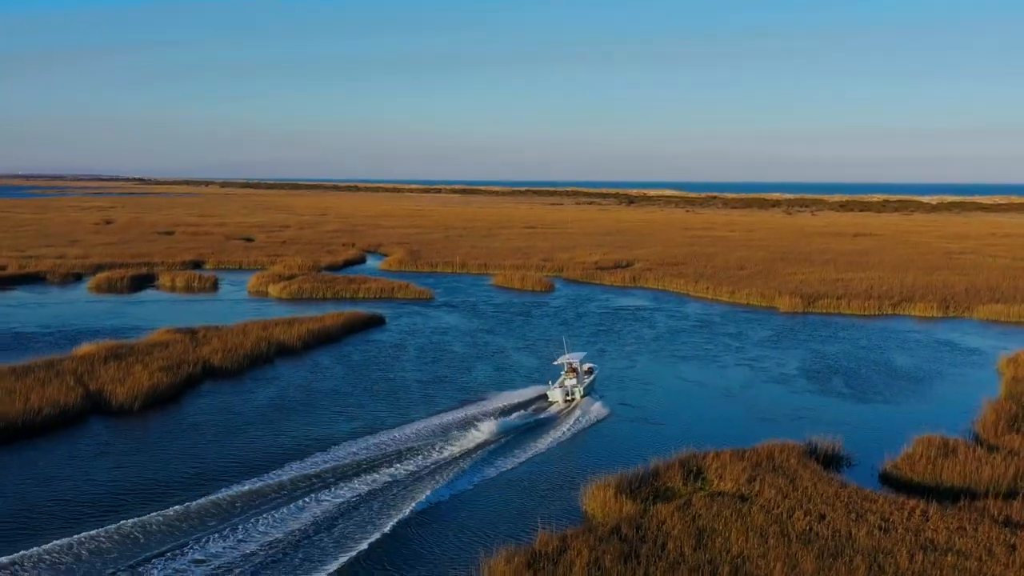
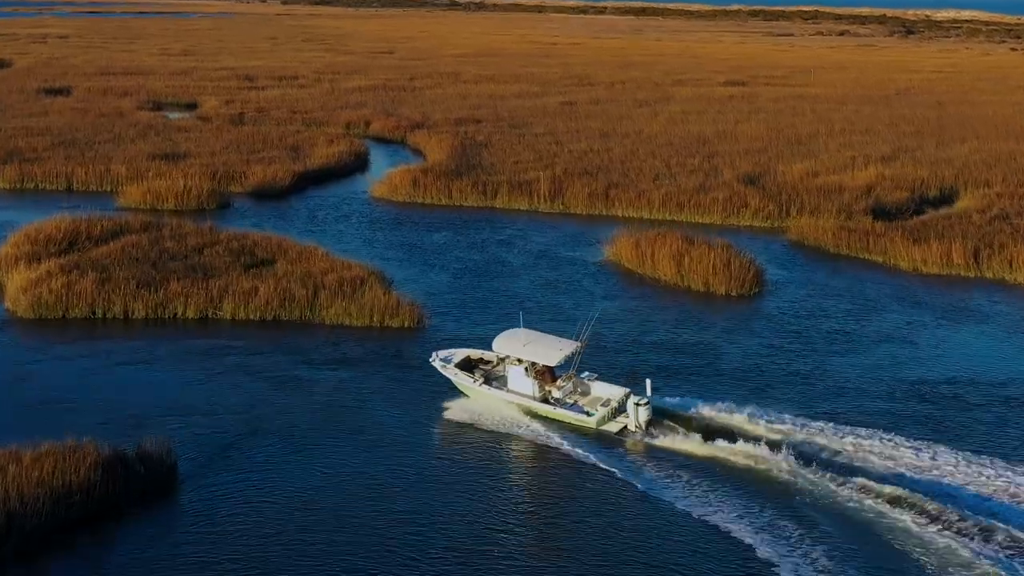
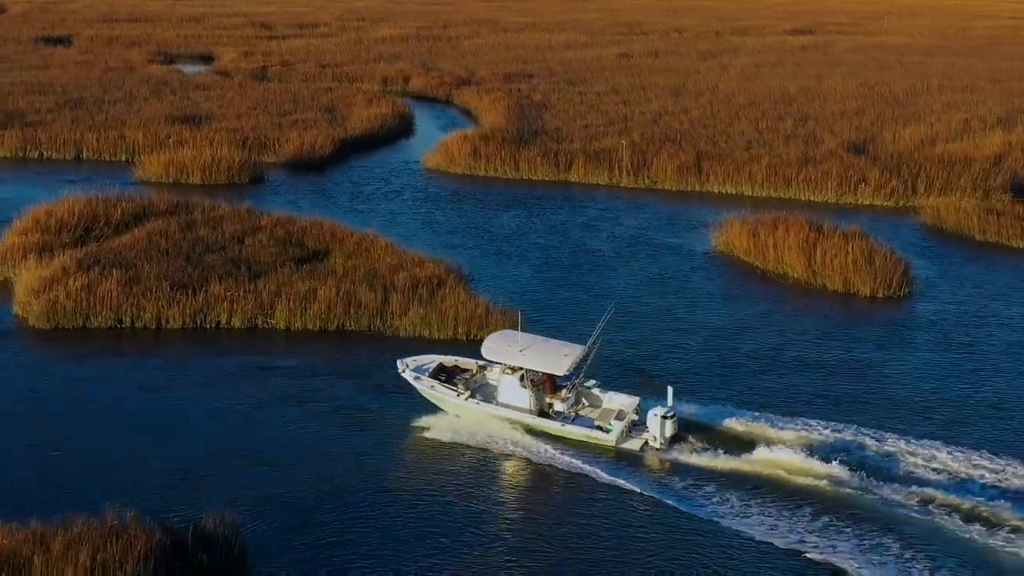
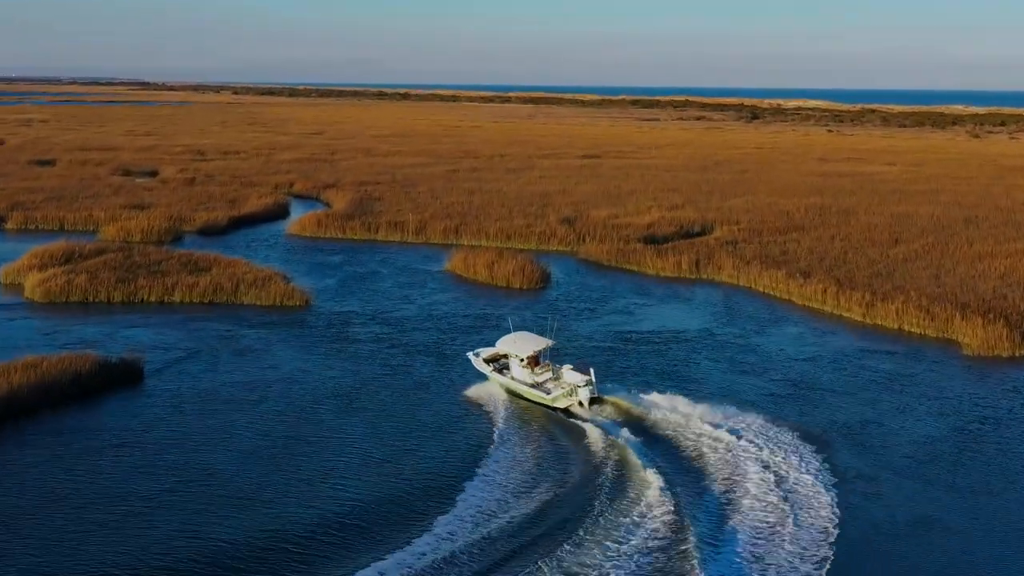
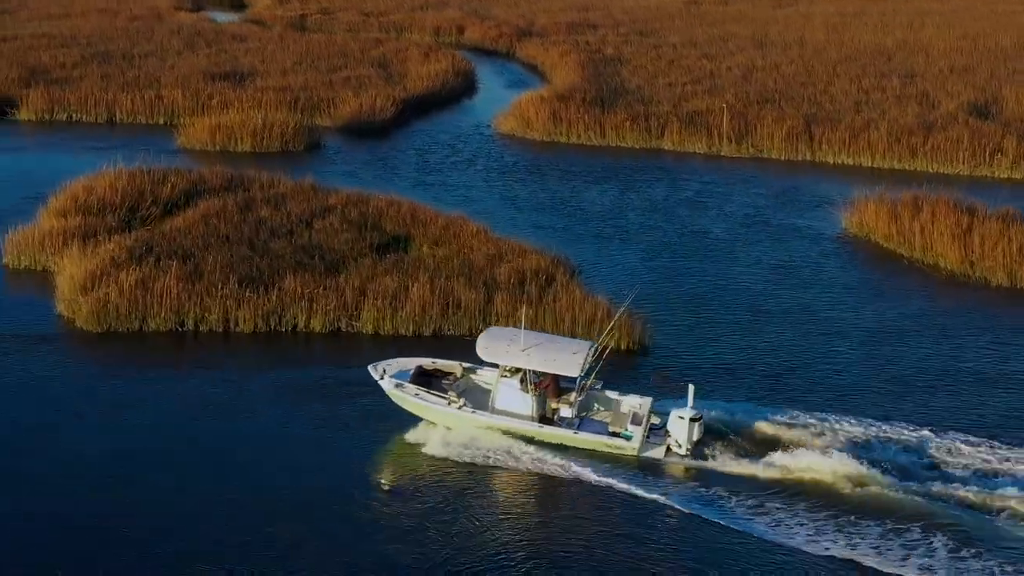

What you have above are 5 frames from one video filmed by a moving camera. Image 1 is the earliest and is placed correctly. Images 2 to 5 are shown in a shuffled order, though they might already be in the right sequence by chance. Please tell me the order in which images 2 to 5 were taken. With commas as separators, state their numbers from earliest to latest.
4, 2, 3, 5
